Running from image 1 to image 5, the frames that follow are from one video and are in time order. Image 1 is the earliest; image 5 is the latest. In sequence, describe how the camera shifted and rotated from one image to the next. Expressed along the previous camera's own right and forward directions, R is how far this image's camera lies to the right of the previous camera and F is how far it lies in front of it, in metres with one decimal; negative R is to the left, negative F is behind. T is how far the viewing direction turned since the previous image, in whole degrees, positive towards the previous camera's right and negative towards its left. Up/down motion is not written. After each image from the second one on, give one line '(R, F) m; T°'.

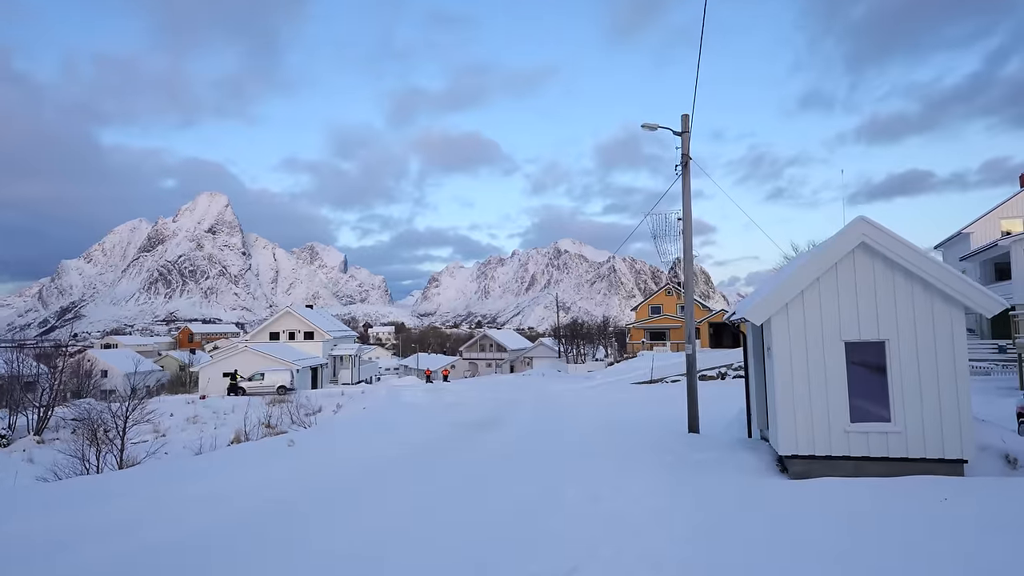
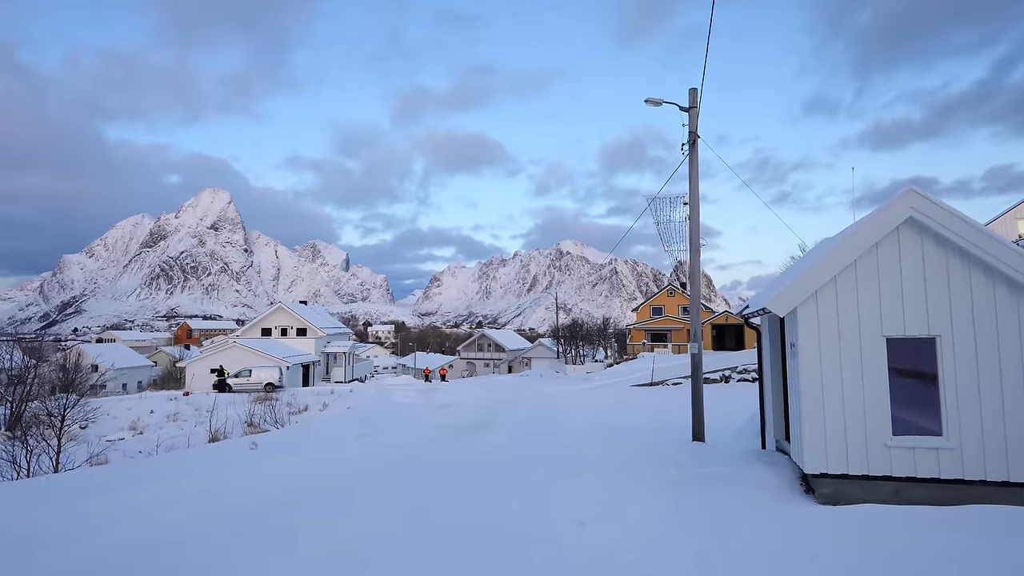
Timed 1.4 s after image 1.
(+0.2, +0.8) m; 0°
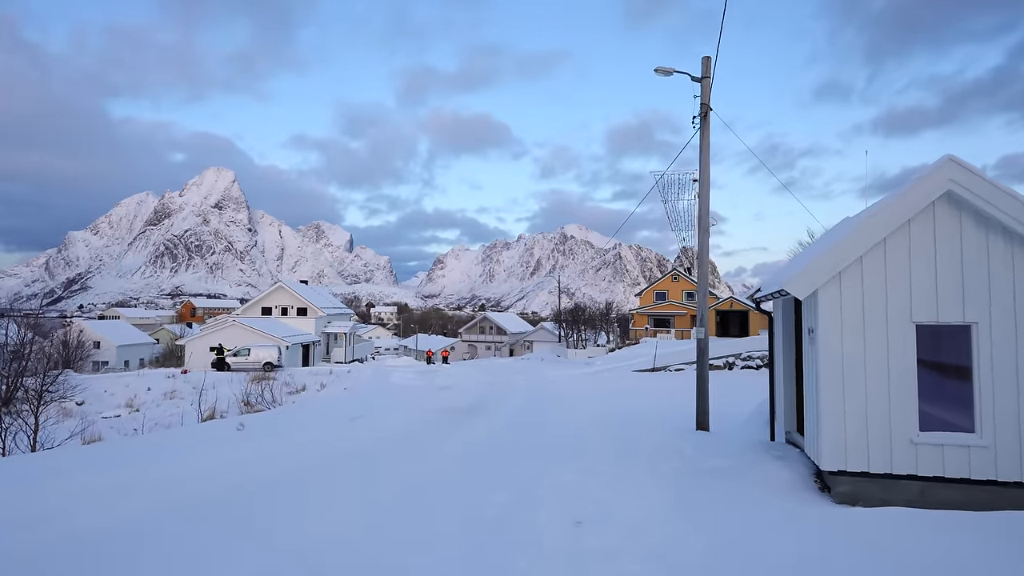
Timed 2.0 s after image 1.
(+0.1, +0.4) m; 0°
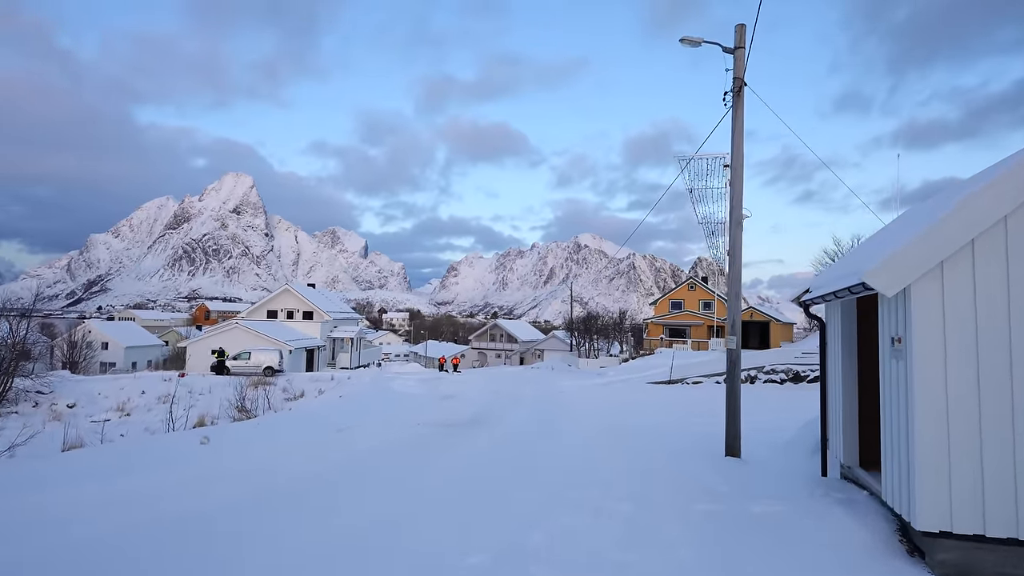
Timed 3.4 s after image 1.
(+0.1, +0.9) m; -1°
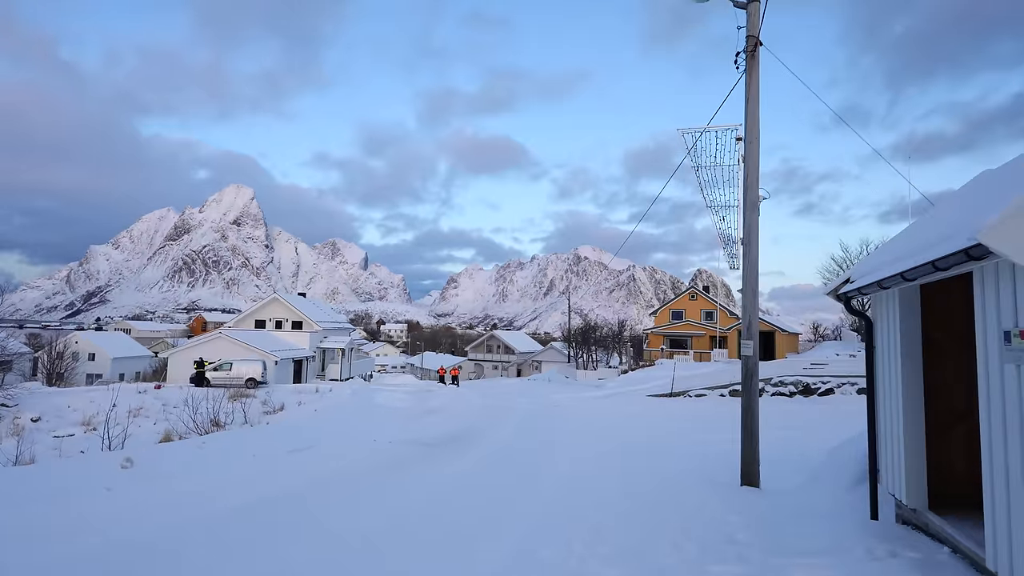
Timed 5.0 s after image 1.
(+0.2, +1.0) m; 0°
